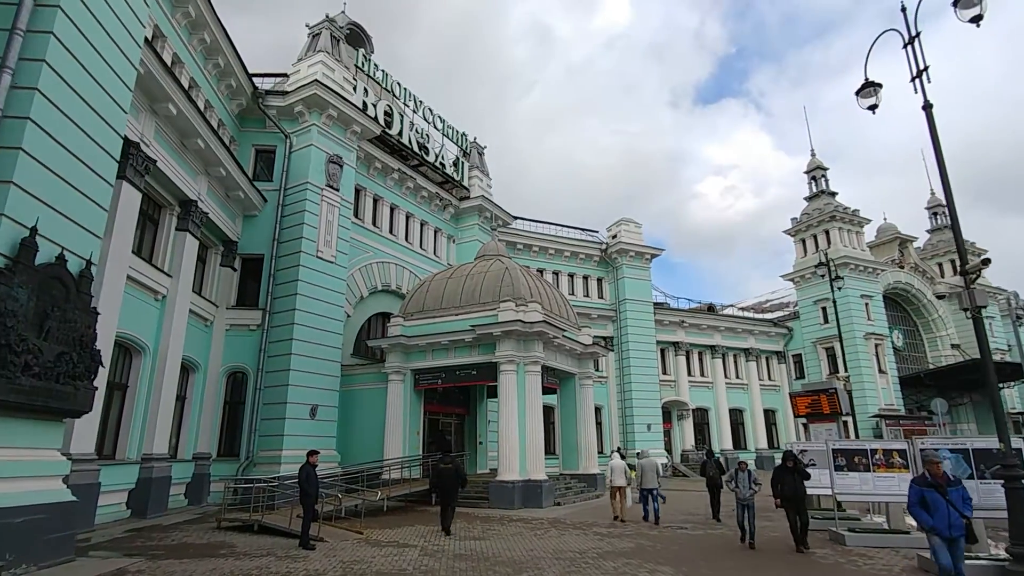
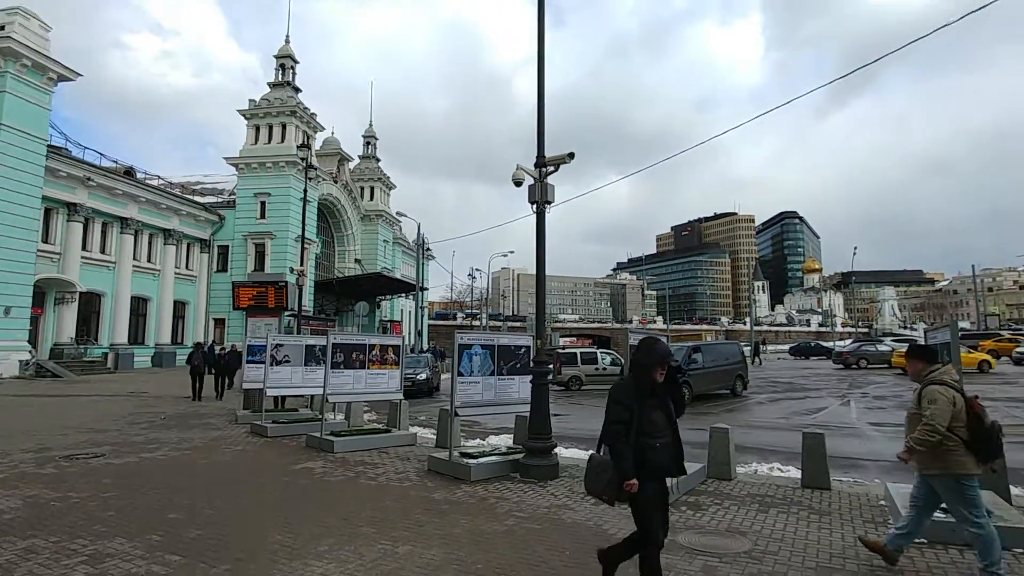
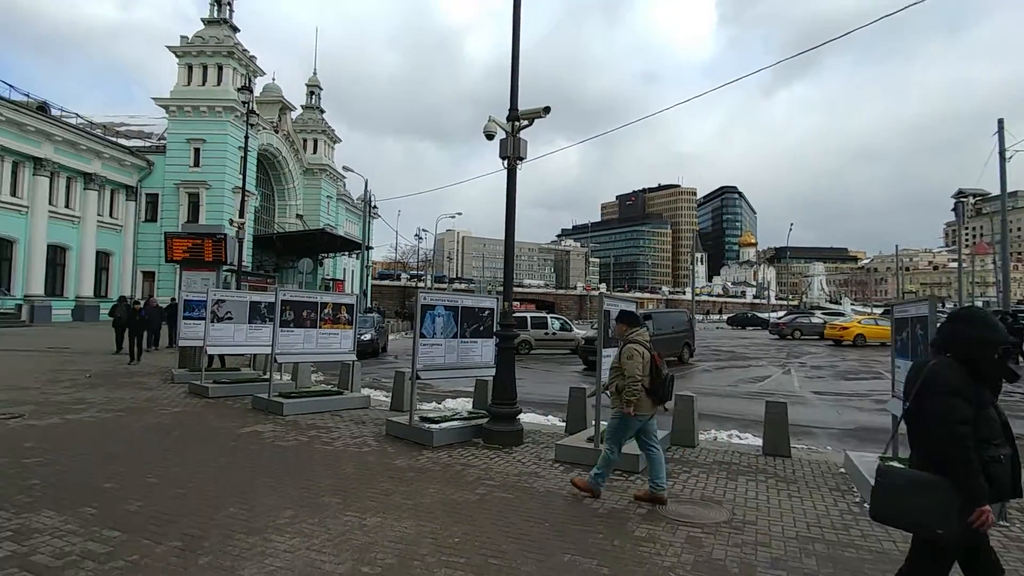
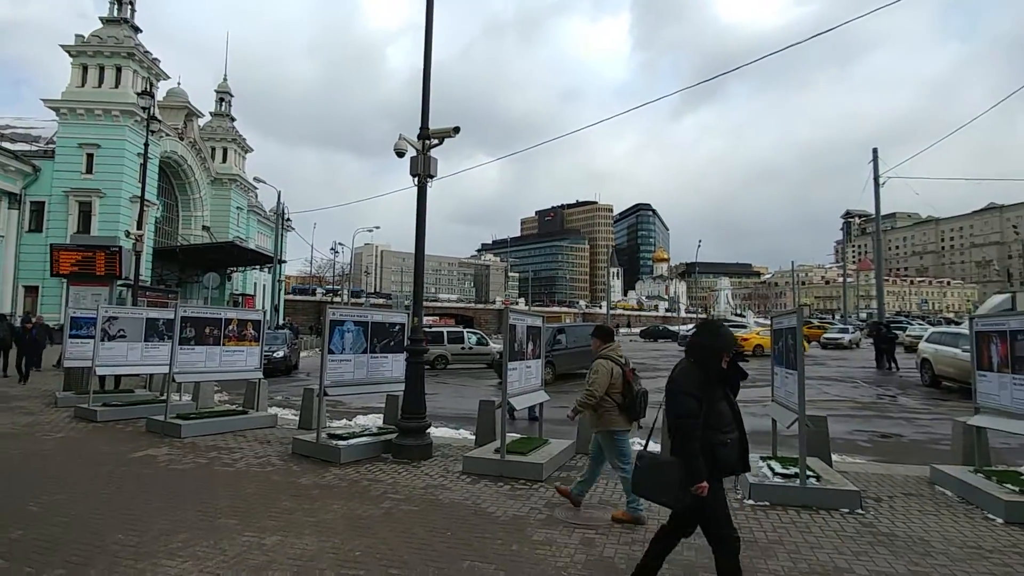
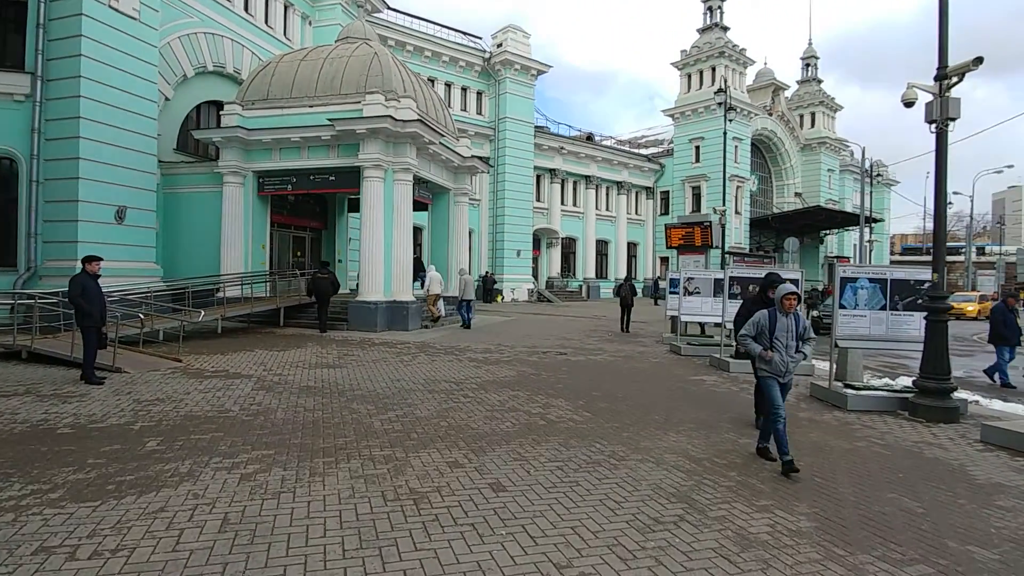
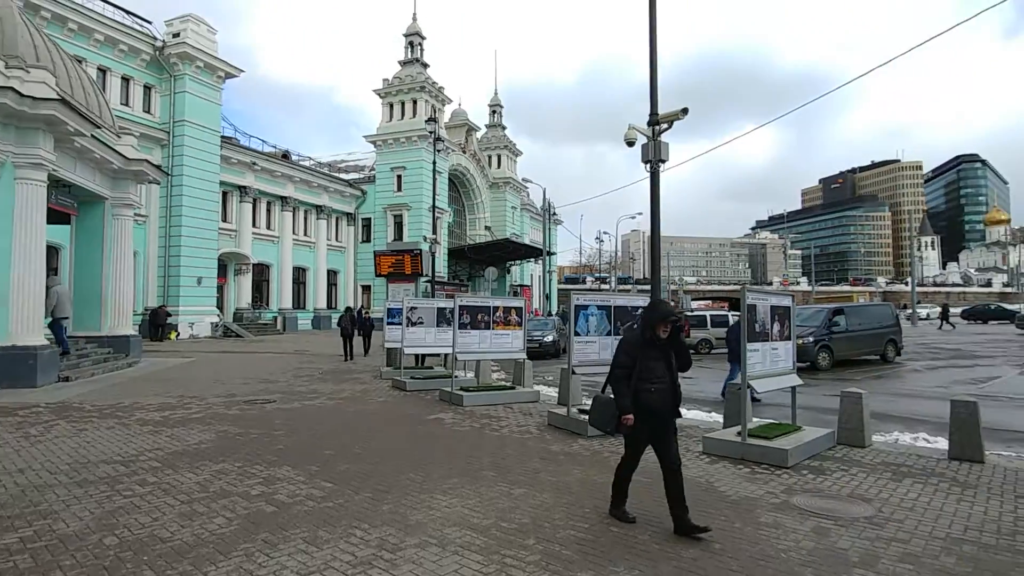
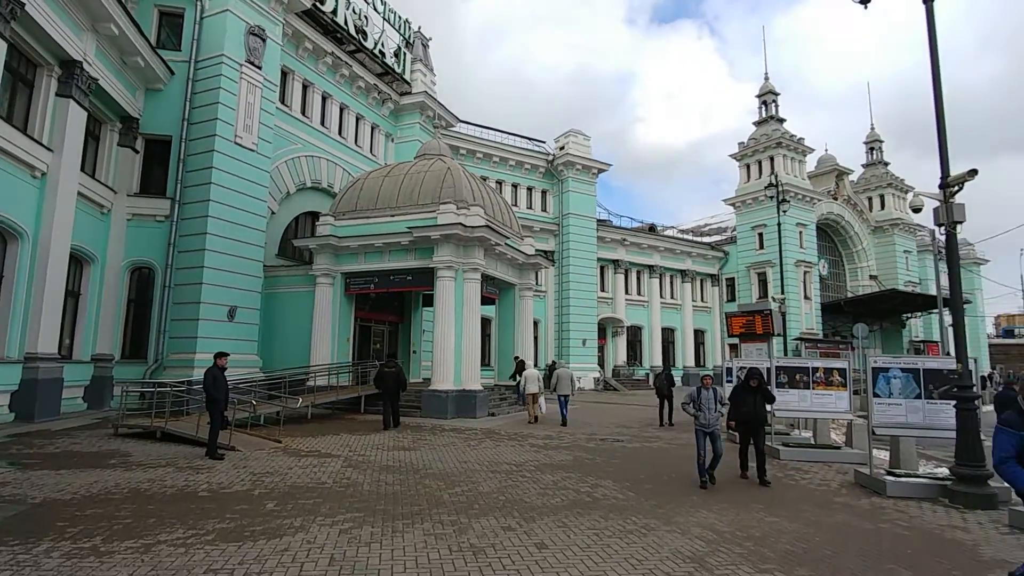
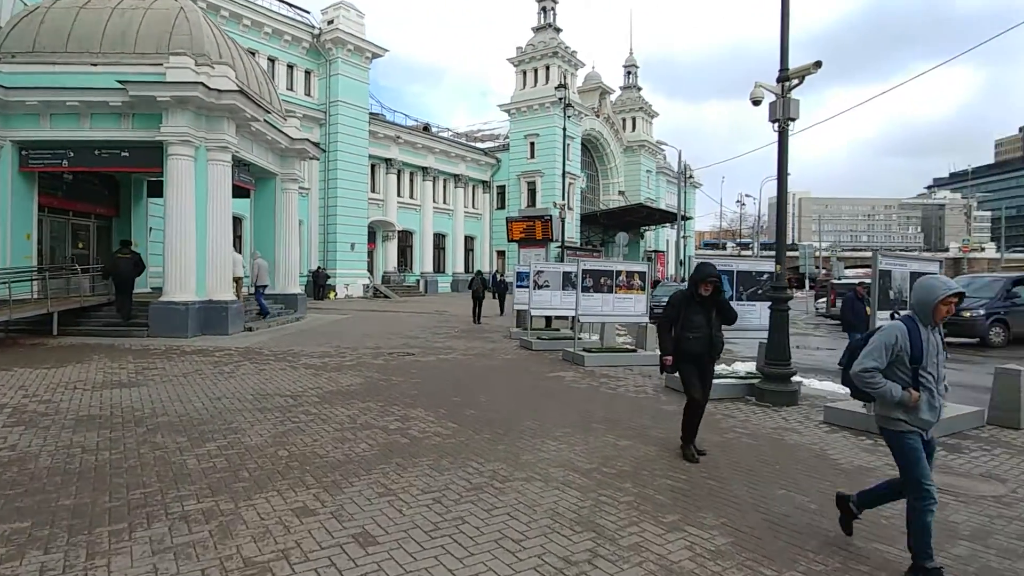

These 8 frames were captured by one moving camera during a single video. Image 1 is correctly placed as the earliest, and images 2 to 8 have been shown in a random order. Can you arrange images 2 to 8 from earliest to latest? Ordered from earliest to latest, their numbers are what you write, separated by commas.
7, 5, 8, 6, 2, 4, 3
